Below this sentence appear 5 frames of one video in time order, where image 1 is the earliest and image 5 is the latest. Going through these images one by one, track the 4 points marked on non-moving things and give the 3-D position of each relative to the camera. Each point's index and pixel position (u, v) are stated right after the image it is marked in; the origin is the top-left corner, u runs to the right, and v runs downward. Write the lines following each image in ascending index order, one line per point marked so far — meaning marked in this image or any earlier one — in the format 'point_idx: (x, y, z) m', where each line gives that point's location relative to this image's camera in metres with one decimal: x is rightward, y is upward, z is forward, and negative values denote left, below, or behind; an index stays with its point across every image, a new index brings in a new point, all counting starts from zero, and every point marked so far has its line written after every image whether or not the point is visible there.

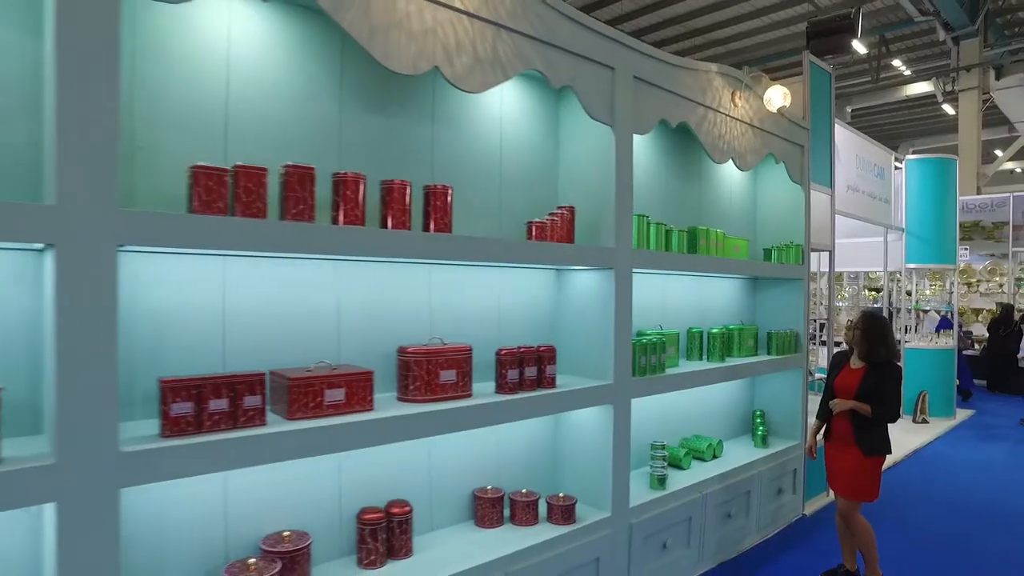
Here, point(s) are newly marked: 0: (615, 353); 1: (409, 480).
0: (+0.5, -0.3, +2.8) m
1: (-0.5, -0.9, +2.5) m
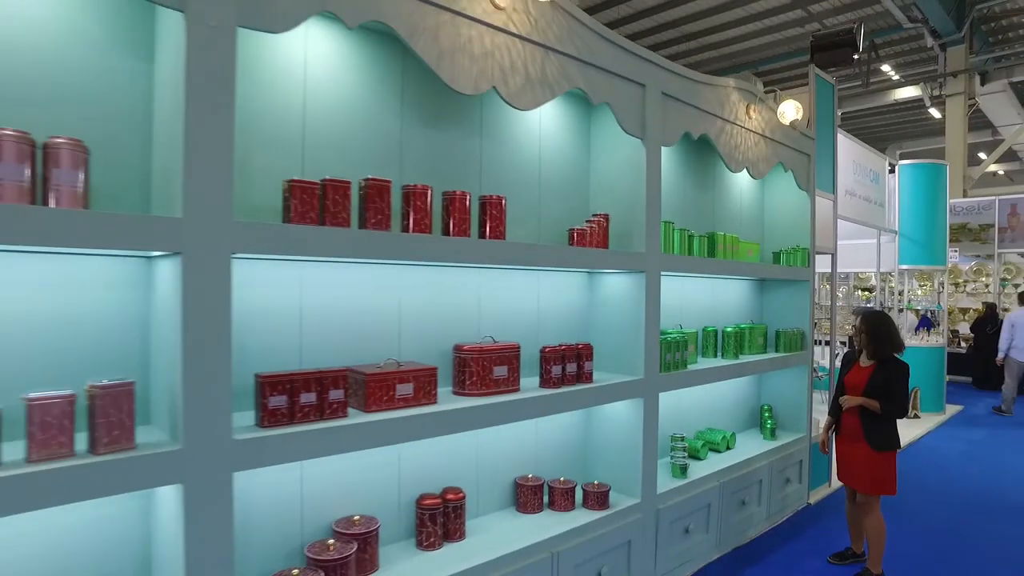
0: (+0.7, -0.3, +3.0) m
1: (-0.3, -0.9, +2.7) m
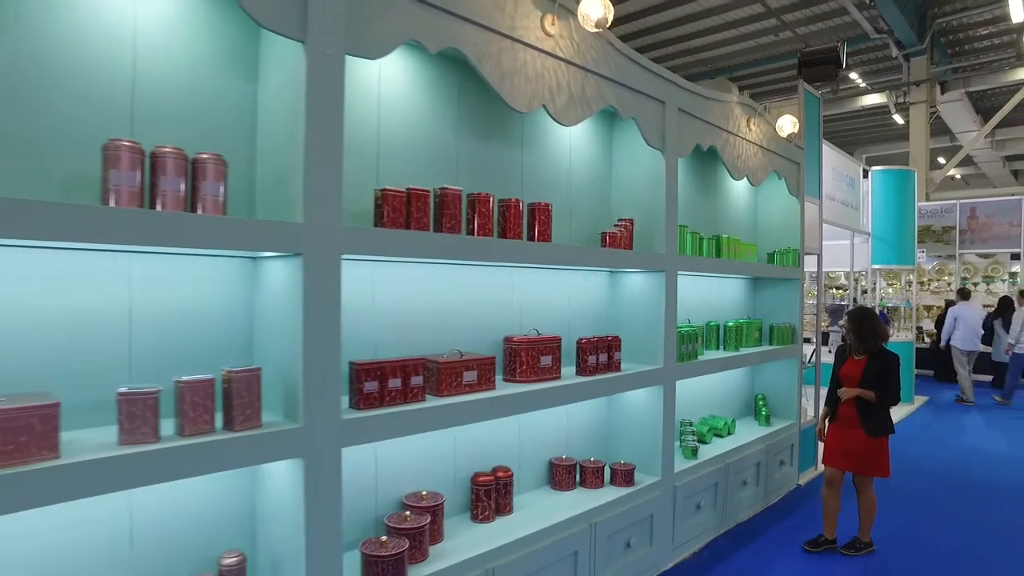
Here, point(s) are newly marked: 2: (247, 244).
0: (+0.9, -0.3, +3.3) m
1: (0.0, -0.9, +2.9) m
2: (-0.8, +0.1, +1.7) m
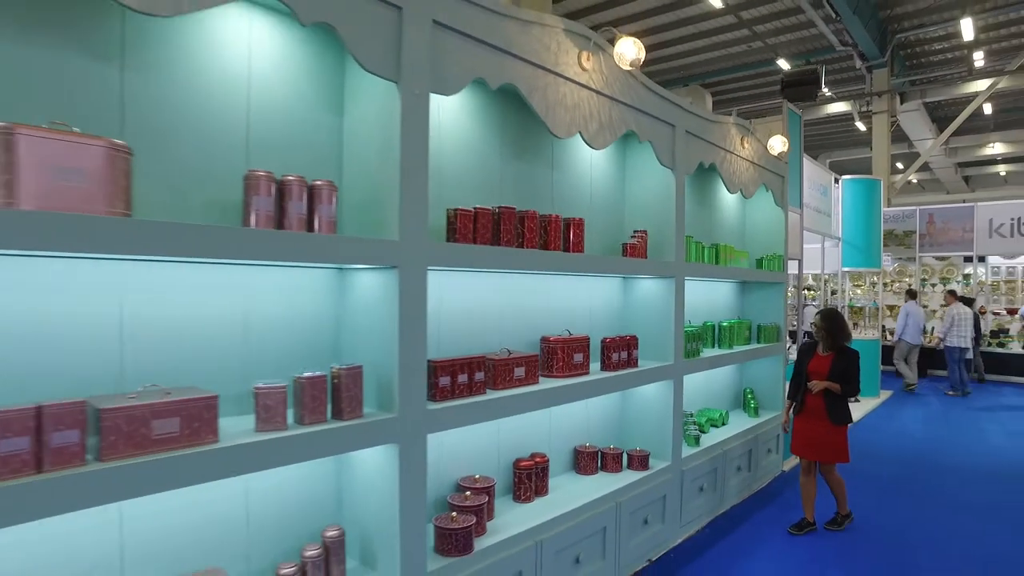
0: (+1.1, -0.3, +3.7) m
1: (+0.1, -0.9, +3.2) m
2: (-0.6, +0.1, +2.0) m
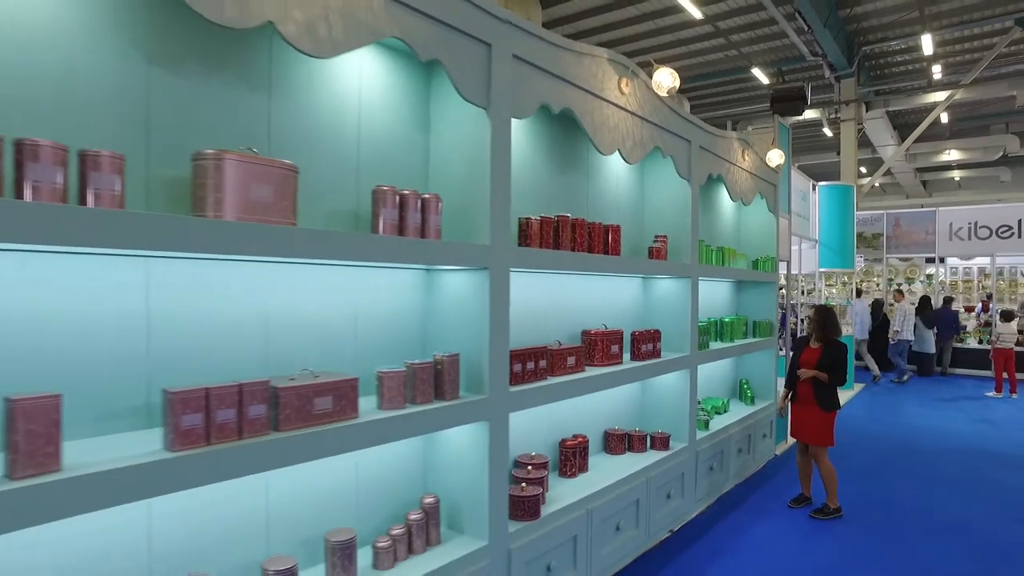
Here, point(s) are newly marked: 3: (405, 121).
0: (+1.3, -0.3, +4.1) m
1: (+0.4, -0.9, +3.6) m
2: (-0.2, +0.1, +2.3) m
3: (-0.5, +0.8, +2.5) m
